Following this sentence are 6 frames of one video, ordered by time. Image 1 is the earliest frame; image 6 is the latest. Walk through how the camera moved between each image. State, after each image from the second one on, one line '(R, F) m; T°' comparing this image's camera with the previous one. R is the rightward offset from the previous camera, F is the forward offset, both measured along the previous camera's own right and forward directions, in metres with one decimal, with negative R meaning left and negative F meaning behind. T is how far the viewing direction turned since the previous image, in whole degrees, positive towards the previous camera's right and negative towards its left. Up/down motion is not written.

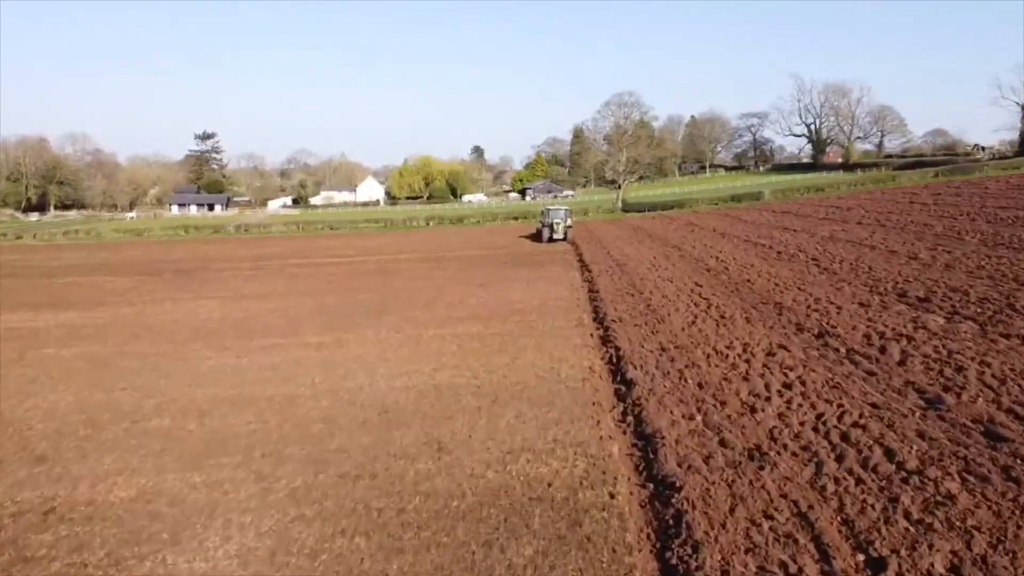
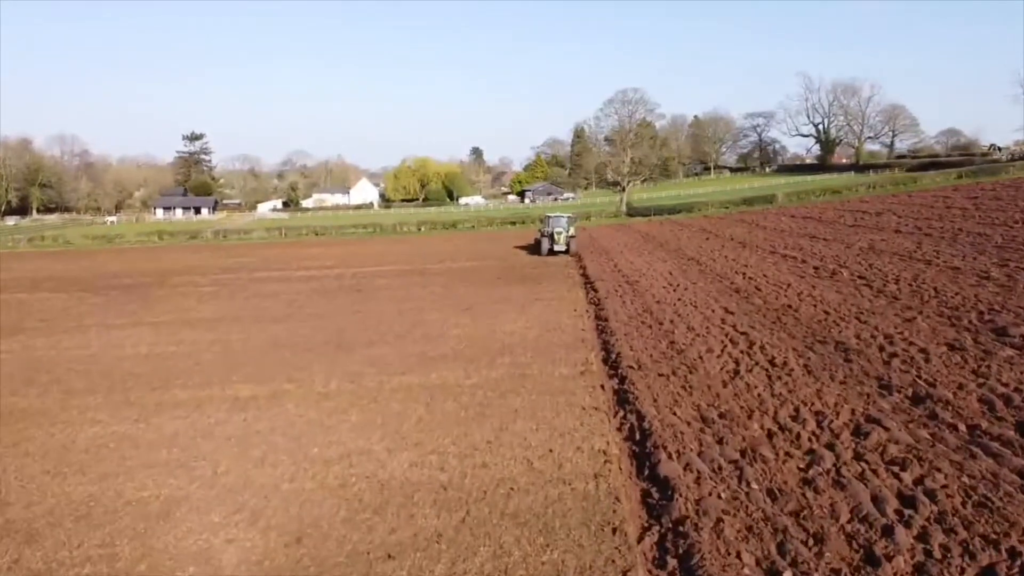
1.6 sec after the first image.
(+0.2, +3.5) m; 0°
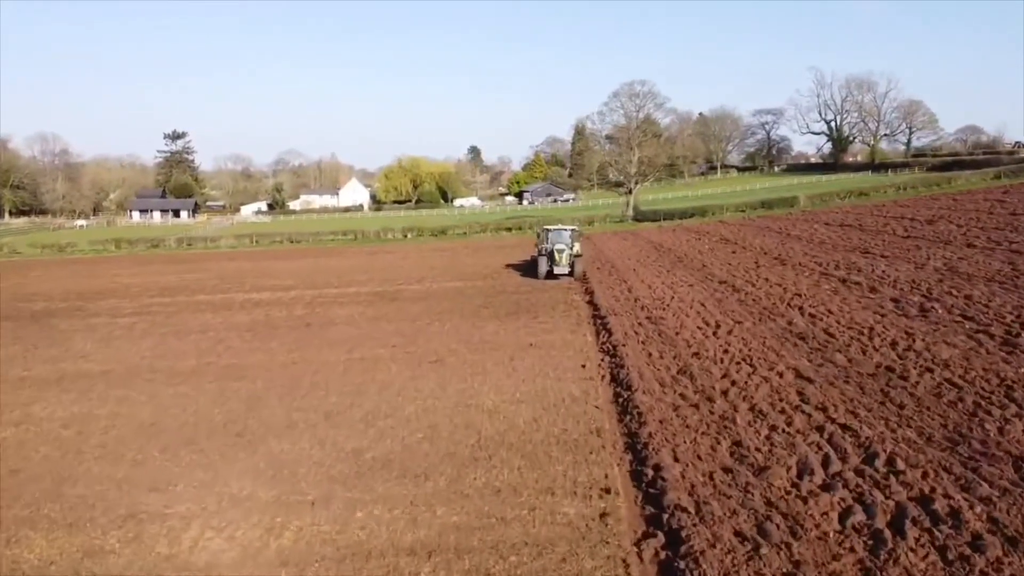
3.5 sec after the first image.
(+0.2, +5.0) m; 0°
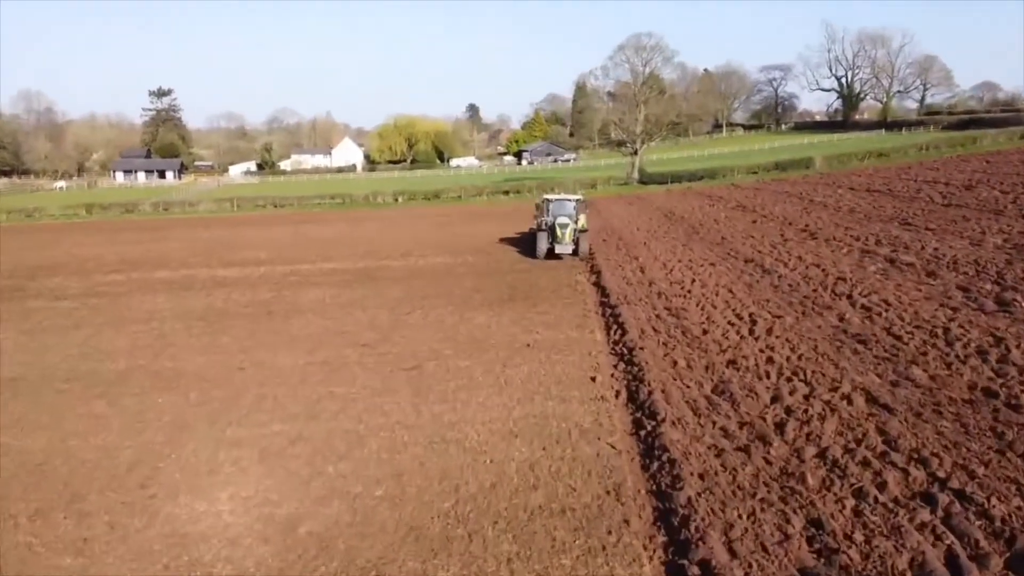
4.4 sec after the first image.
(+0.1, +2.7) m; 0°
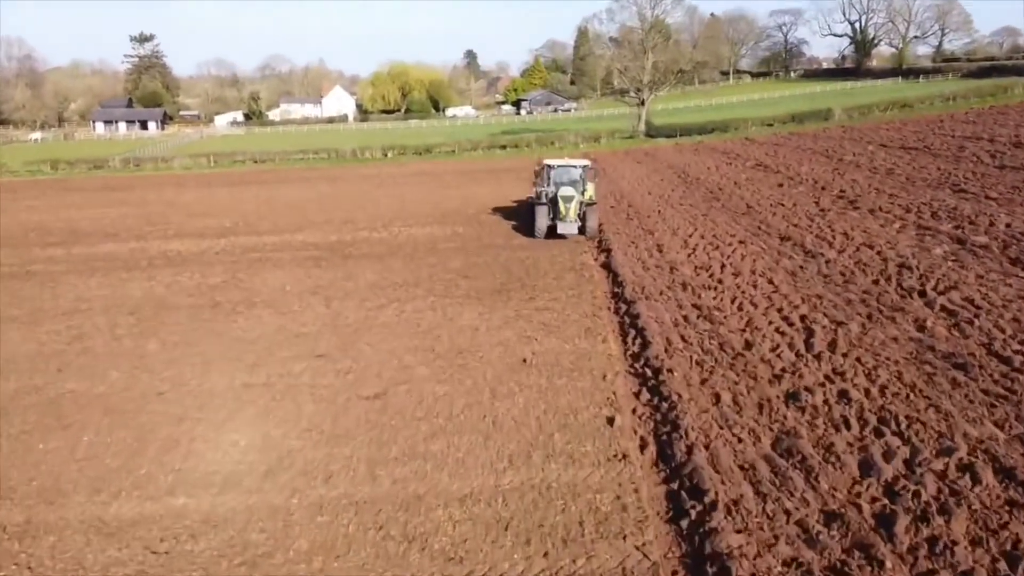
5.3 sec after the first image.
(+0.1, +2.8) m; 0°
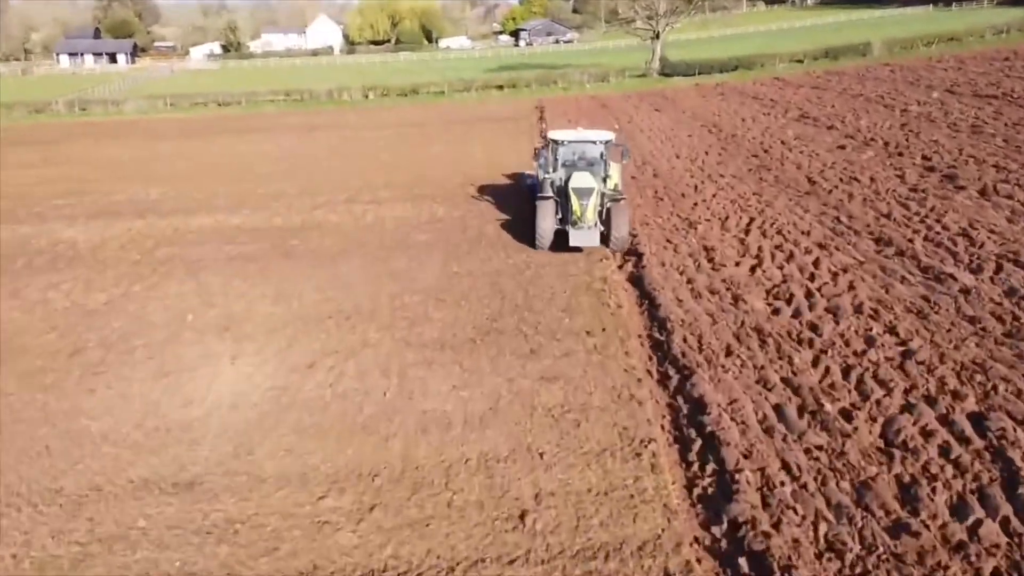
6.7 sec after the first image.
(+0.1, +4.4) m; 0°
